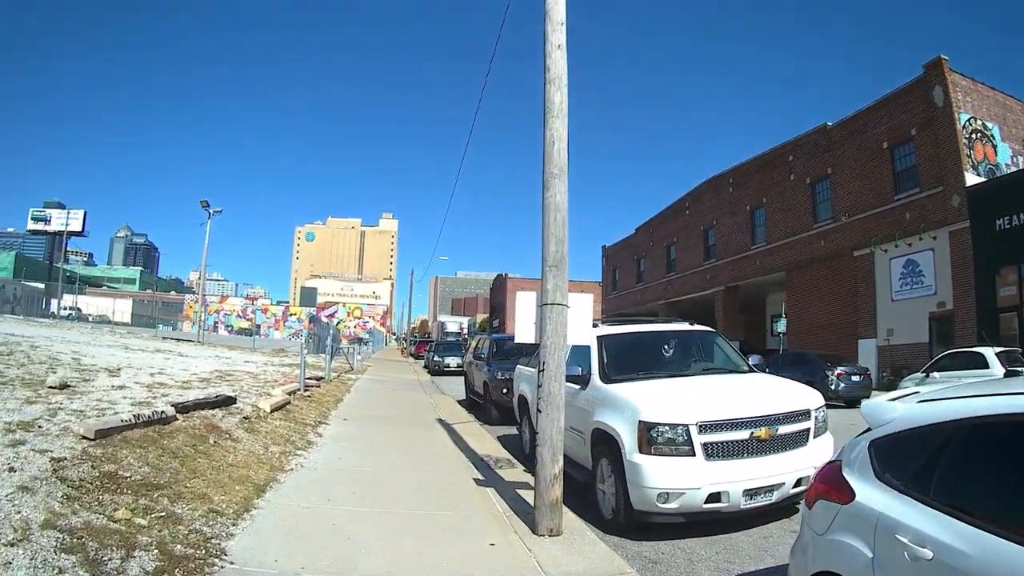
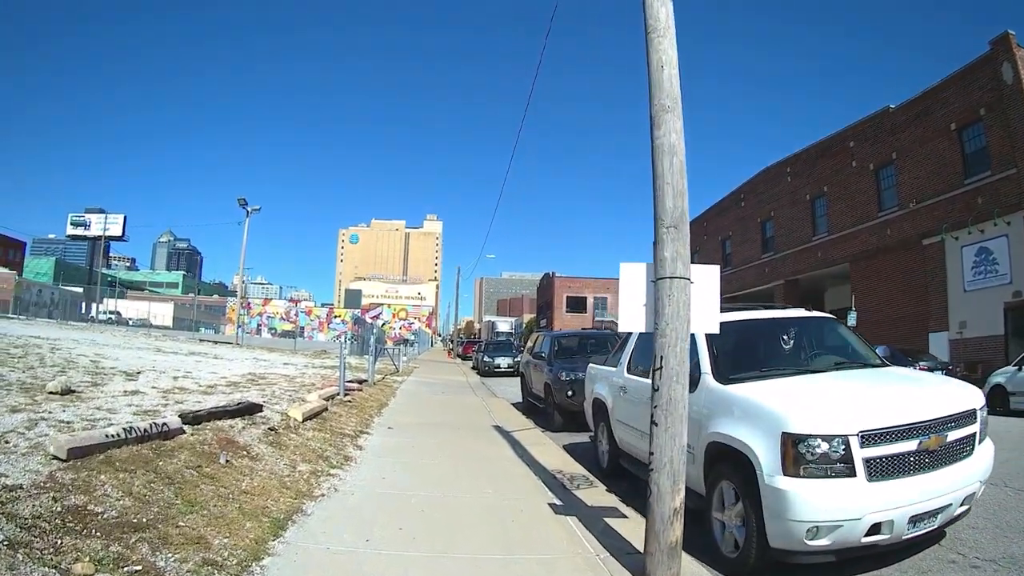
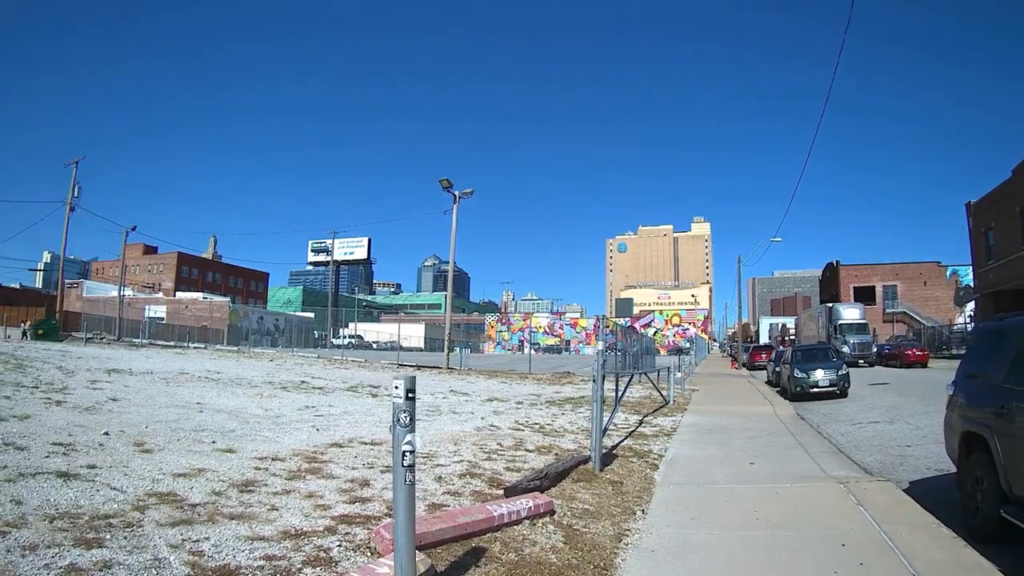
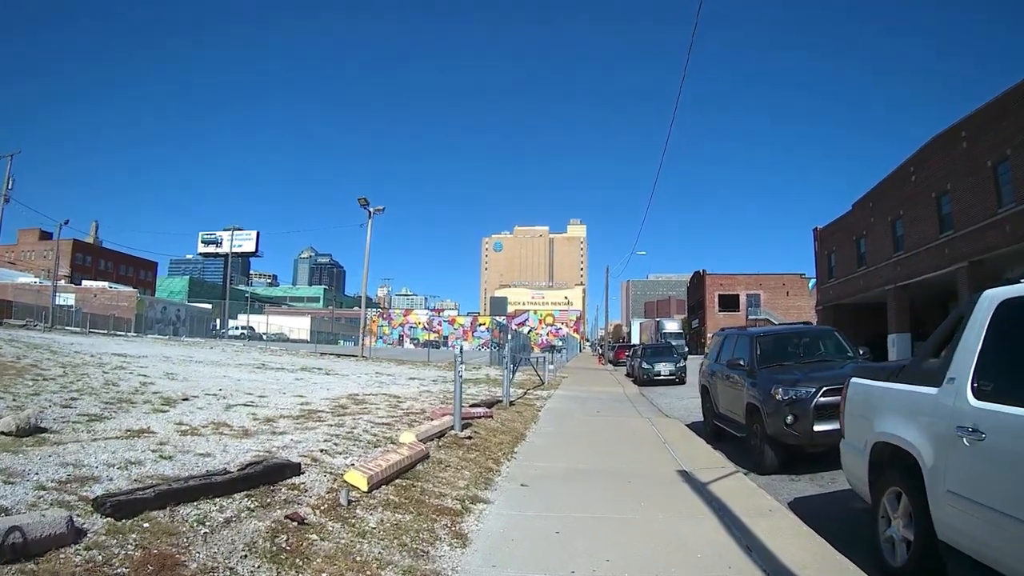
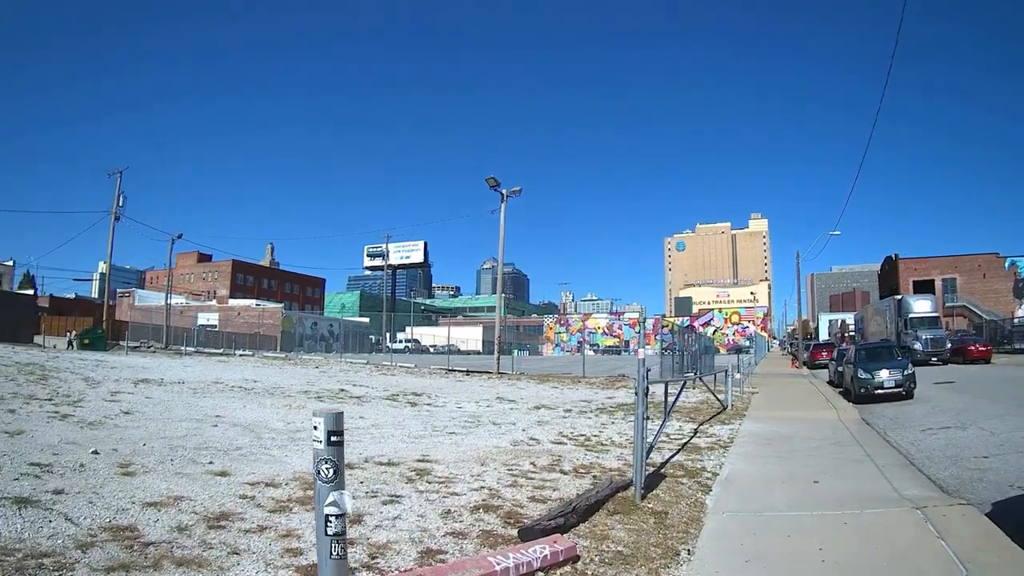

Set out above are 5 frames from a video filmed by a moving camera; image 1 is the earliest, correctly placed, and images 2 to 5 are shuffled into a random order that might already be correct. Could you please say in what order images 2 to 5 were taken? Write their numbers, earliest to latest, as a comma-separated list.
2, 4, 3, 5
